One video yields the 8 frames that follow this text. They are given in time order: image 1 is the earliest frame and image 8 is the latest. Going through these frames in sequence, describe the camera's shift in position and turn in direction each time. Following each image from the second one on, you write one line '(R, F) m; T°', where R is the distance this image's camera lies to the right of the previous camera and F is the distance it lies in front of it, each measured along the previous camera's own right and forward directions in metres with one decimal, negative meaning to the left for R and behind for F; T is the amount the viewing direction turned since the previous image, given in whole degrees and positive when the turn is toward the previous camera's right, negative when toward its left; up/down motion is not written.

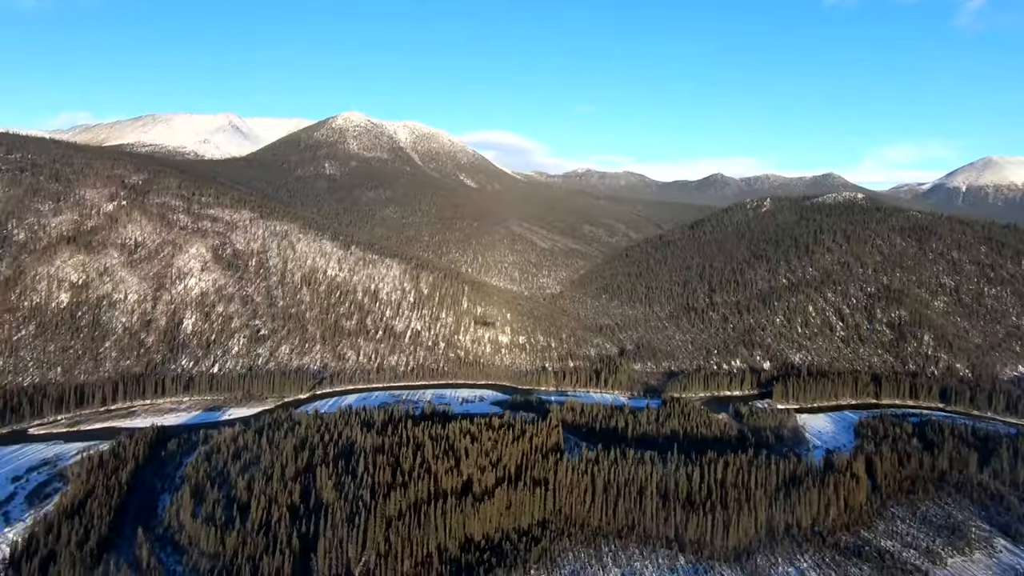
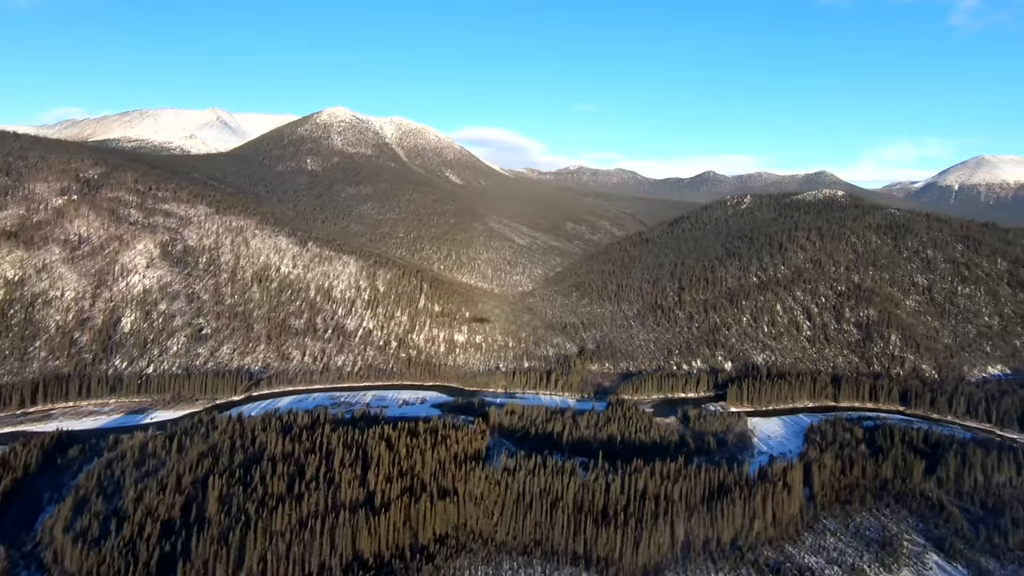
(+4.9, +2.3) m; 0°
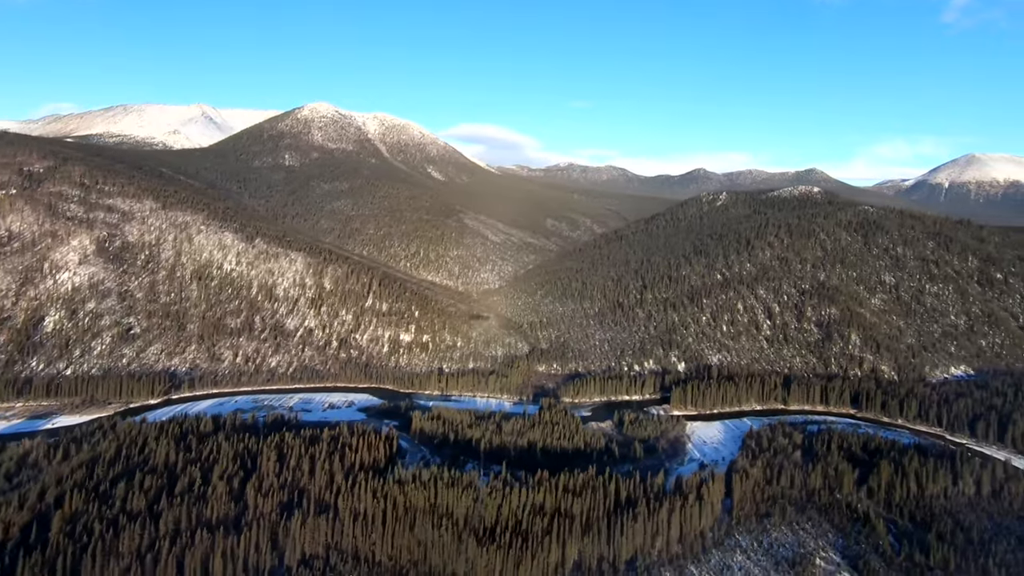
(+5.6, +2.6) m; 0°
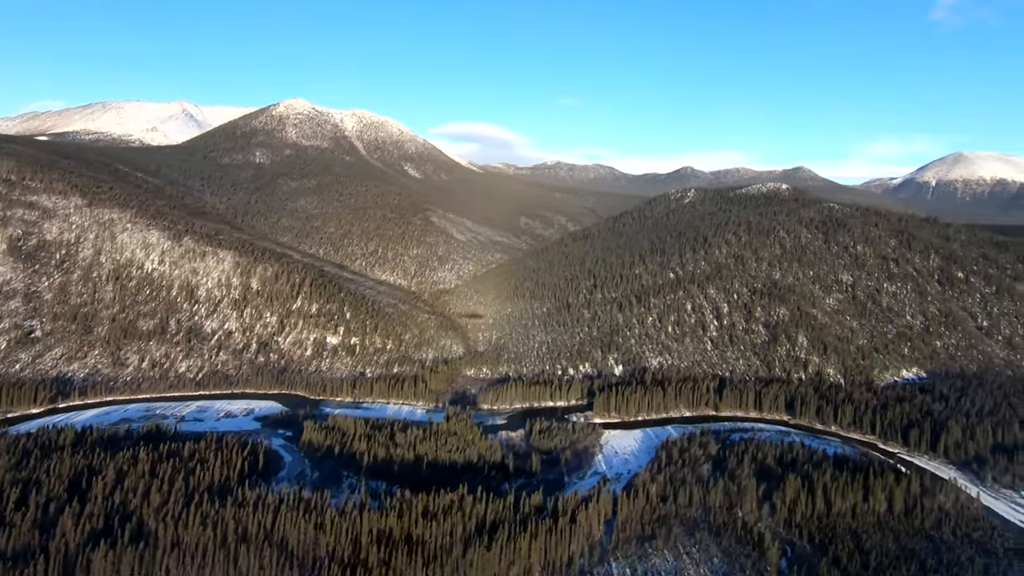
(+7.1, +3.4) m; +1°
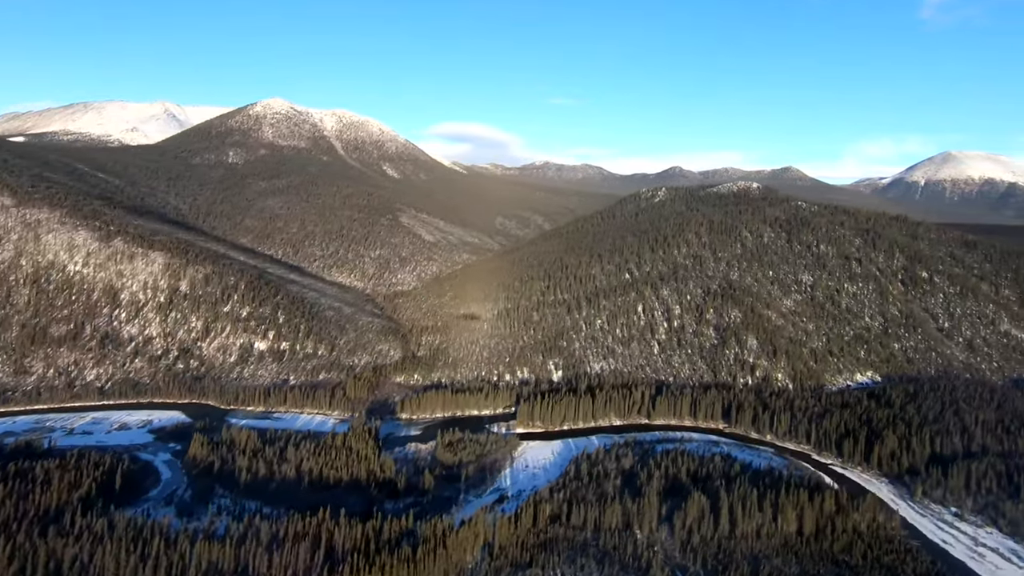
(+6.3, +3.1) m; 0°
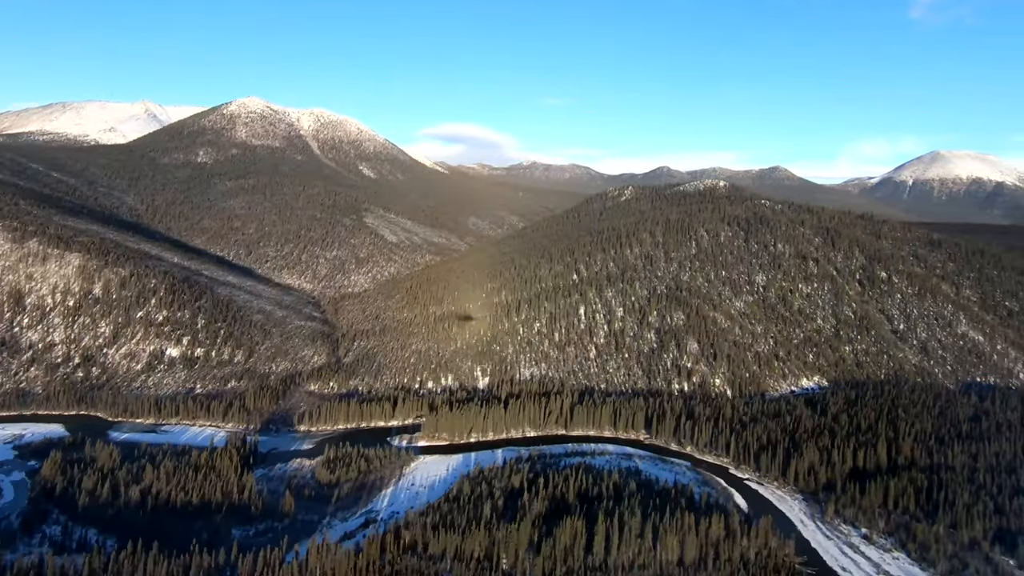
(+7.1, +3.4) m; 0°
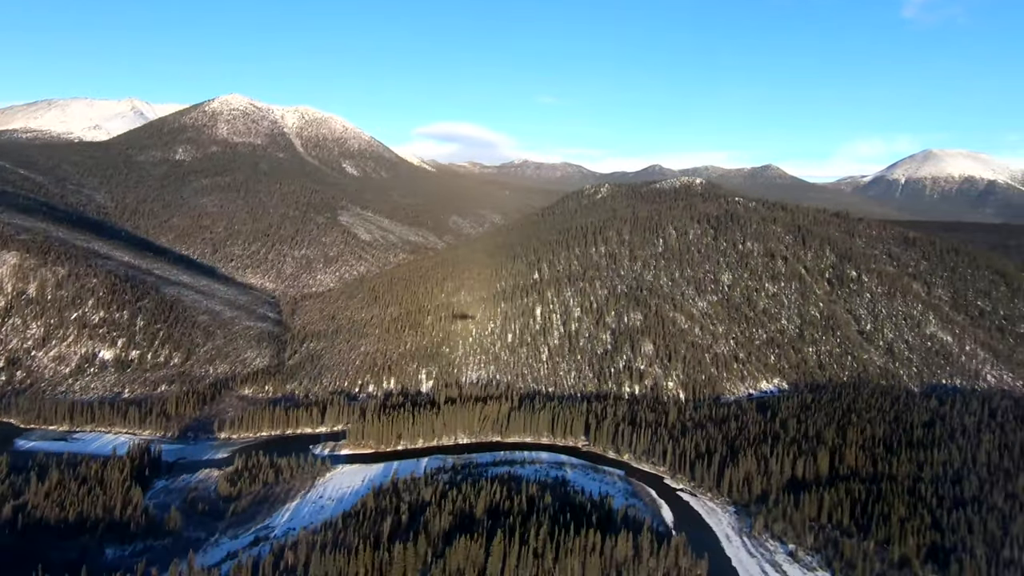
(+5.0, +2.4) m; 0°
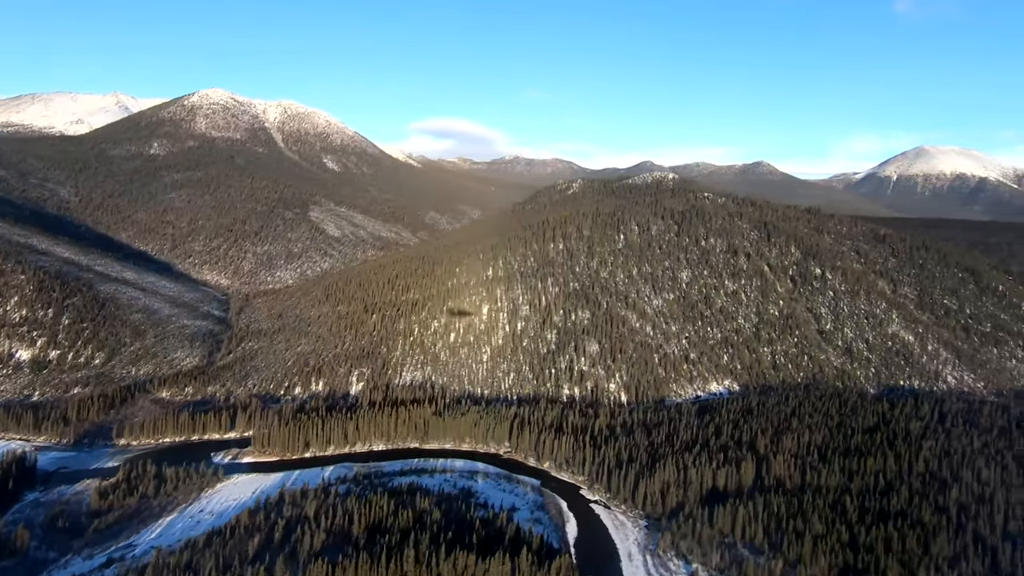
(+5.7, +2.7) m; 0°
